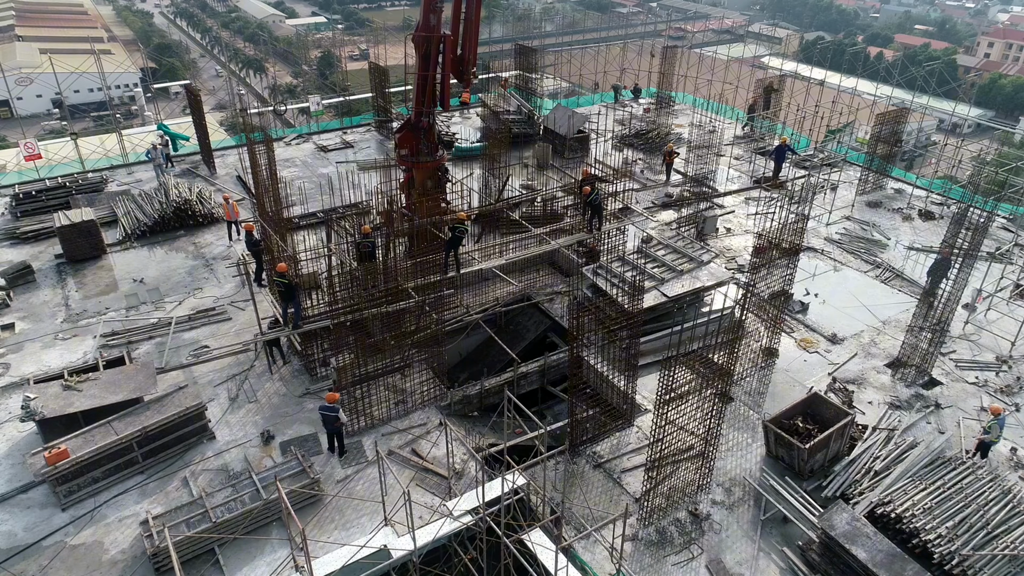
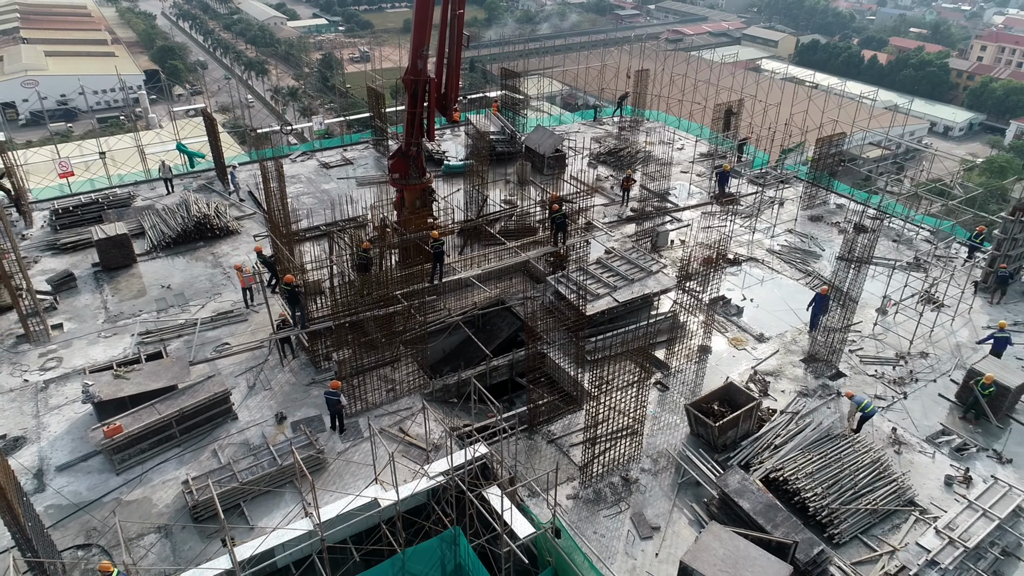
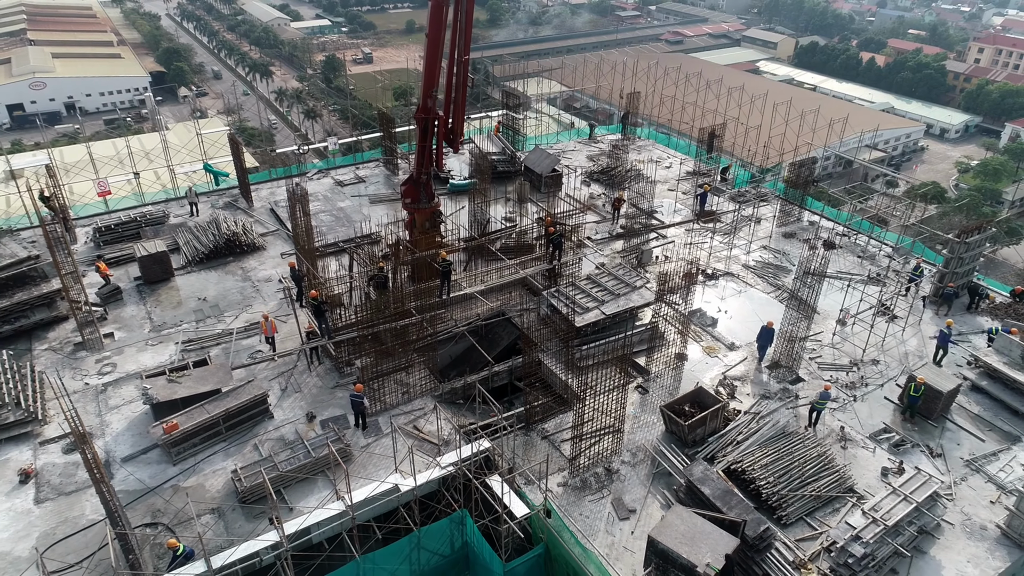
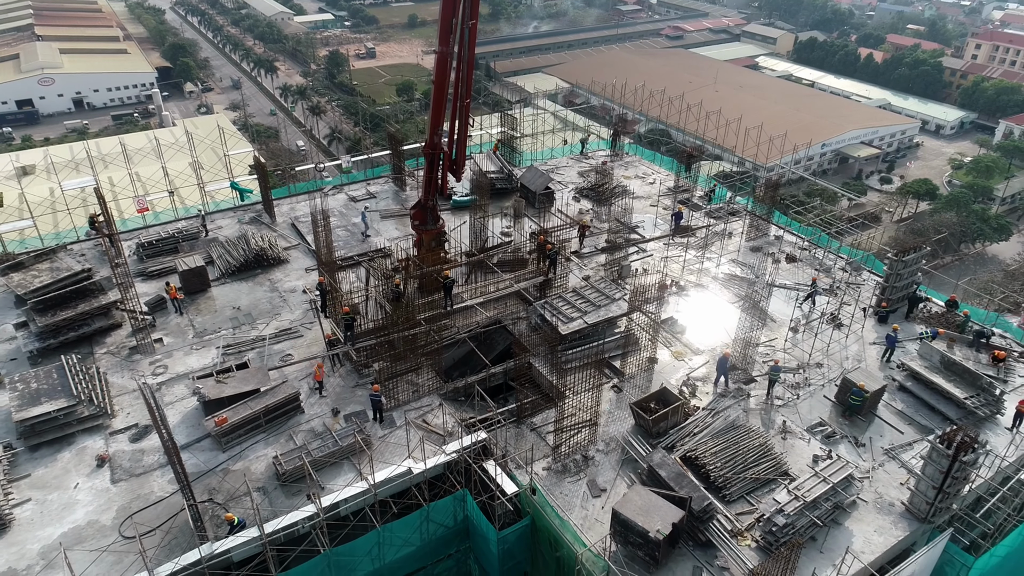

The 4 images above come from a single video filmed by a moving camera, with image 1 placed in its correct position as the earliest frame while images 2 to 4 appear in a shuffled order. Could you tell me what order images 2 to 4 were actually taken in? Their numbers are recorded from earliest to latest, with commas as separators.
2, 3, 4
